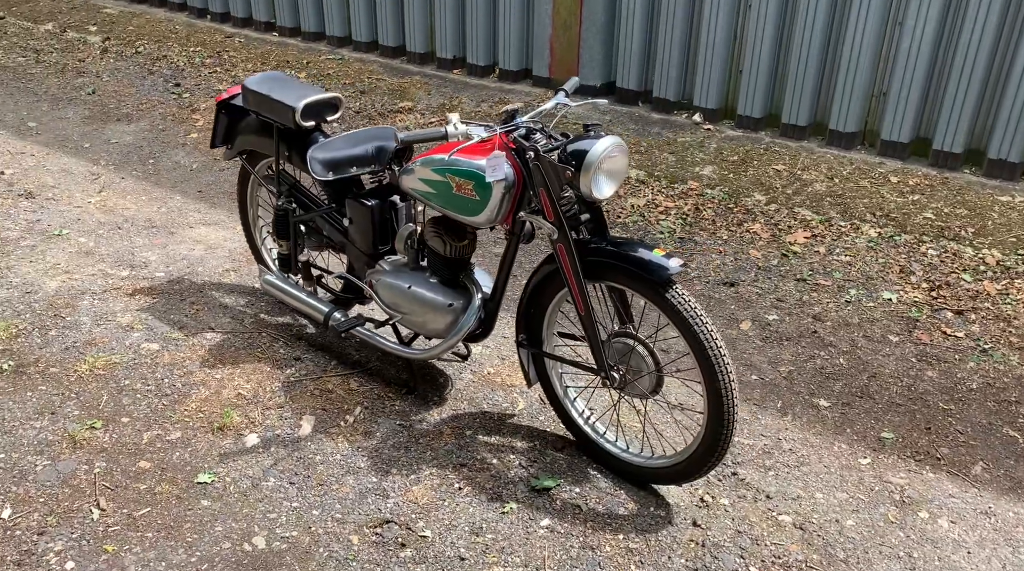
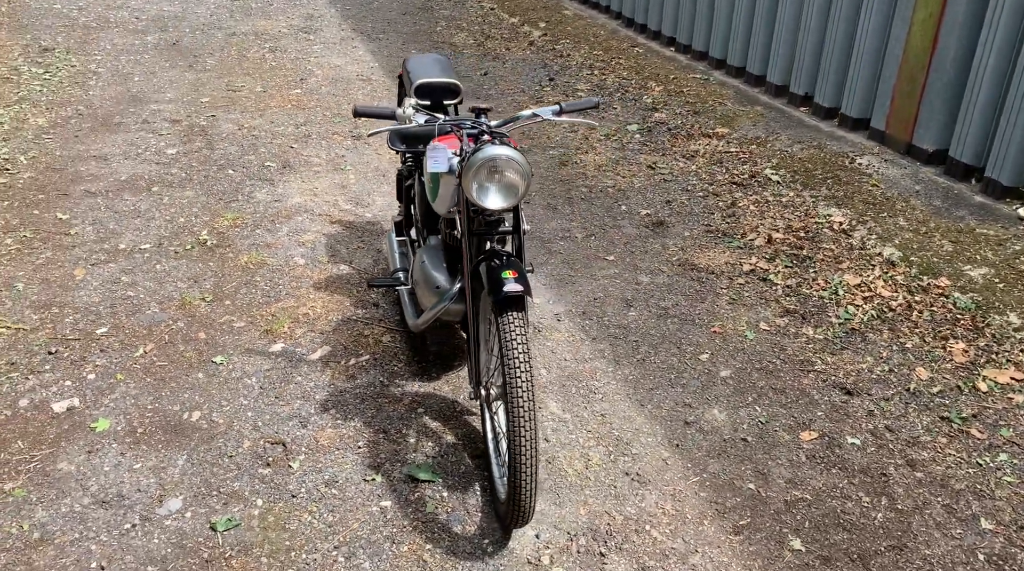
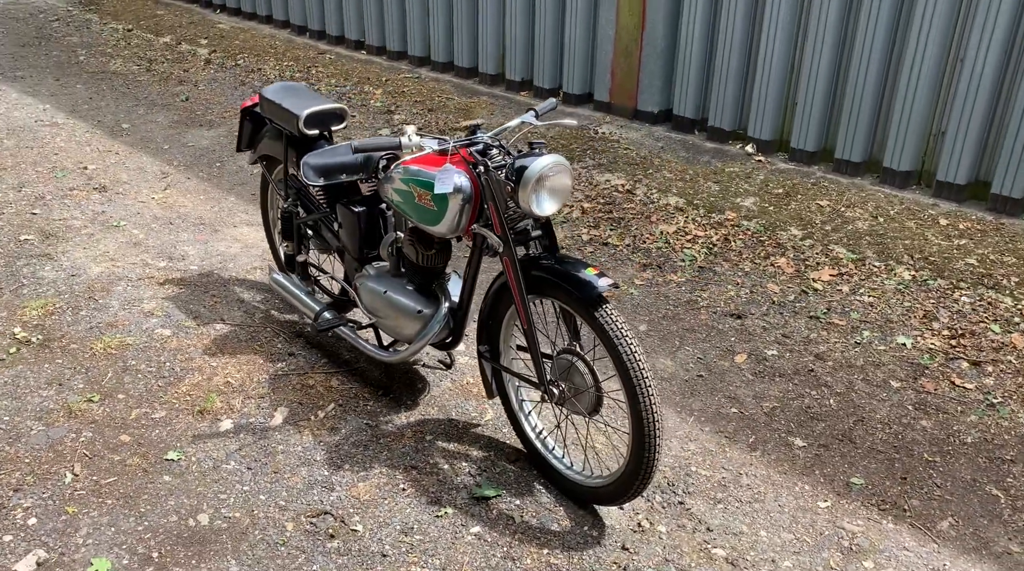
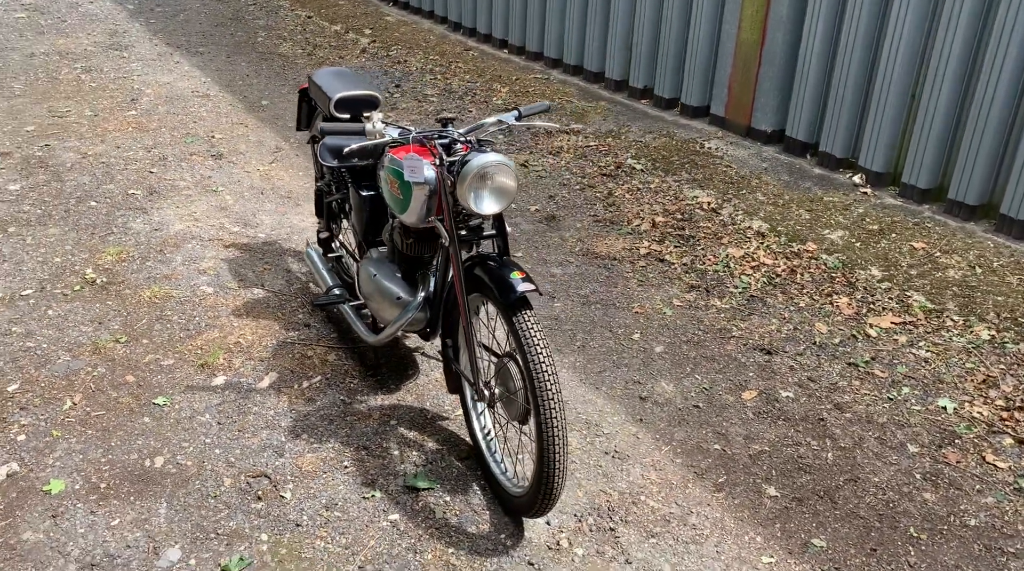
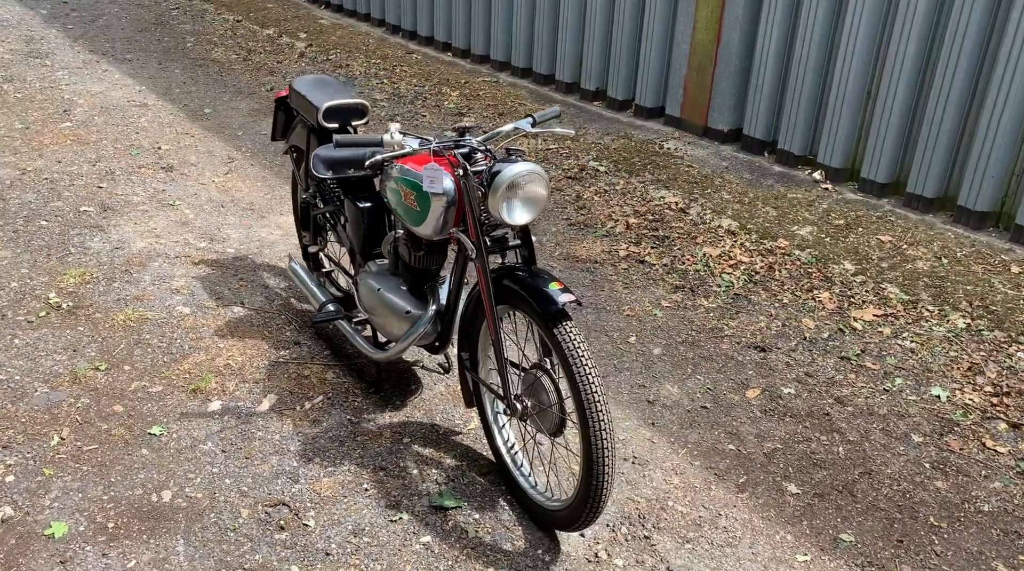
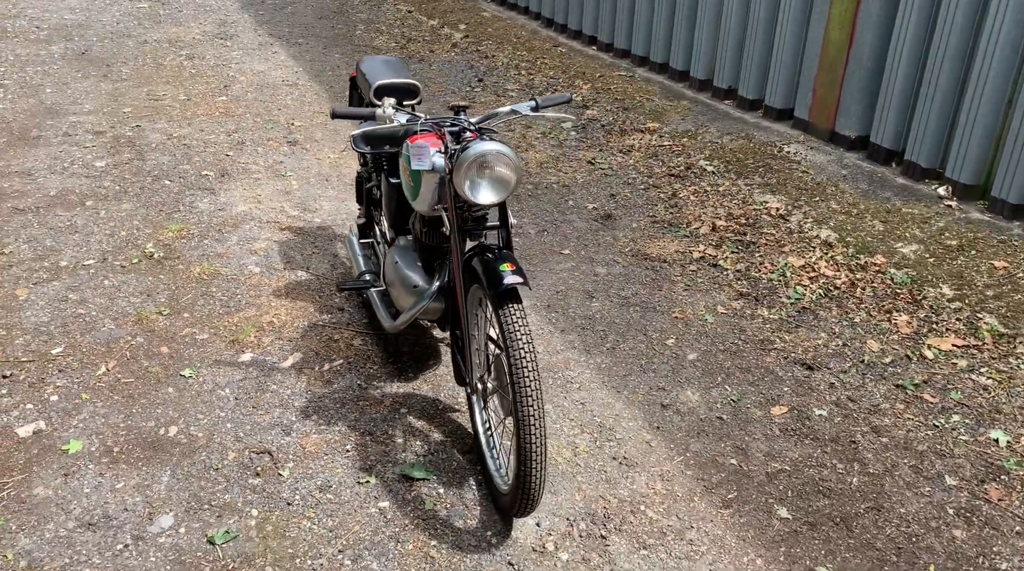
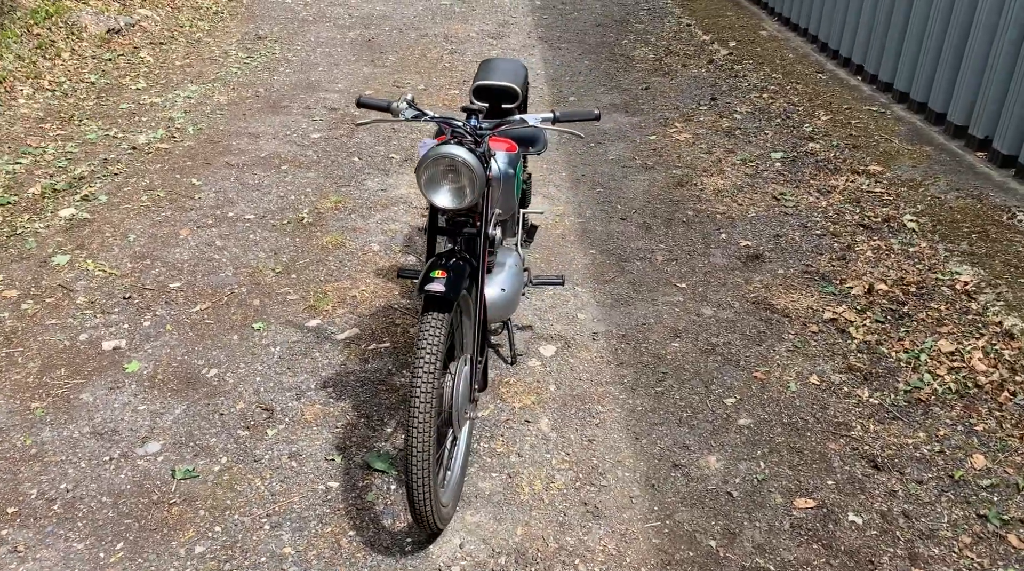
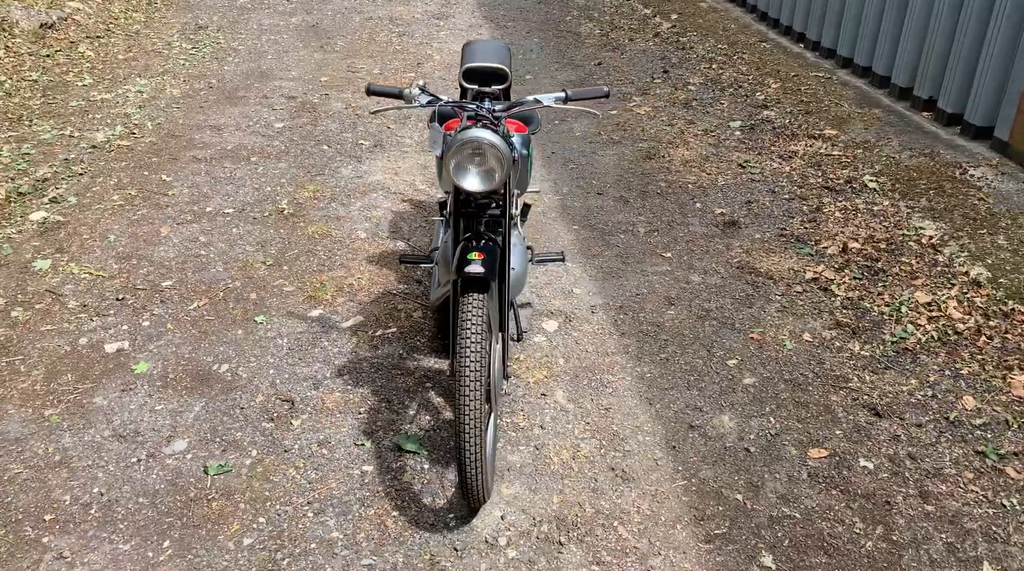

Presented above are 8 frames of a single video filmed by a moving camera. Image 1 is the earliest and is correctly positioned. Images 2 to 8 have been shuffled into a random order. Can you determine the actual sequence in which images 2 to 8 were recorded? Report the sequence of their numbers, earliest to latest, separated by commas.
3, 5, 4, 6, 2, 8, 7
